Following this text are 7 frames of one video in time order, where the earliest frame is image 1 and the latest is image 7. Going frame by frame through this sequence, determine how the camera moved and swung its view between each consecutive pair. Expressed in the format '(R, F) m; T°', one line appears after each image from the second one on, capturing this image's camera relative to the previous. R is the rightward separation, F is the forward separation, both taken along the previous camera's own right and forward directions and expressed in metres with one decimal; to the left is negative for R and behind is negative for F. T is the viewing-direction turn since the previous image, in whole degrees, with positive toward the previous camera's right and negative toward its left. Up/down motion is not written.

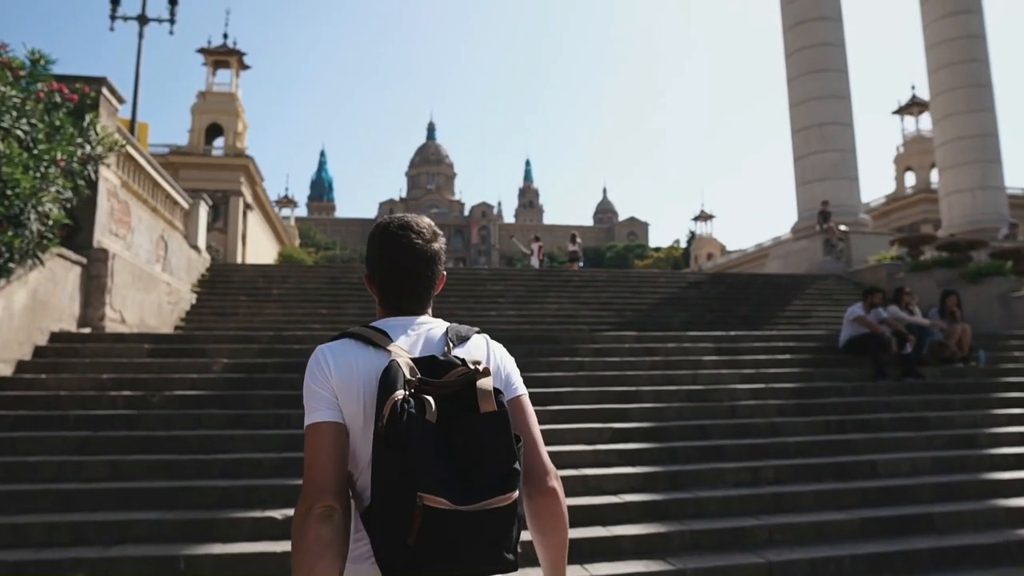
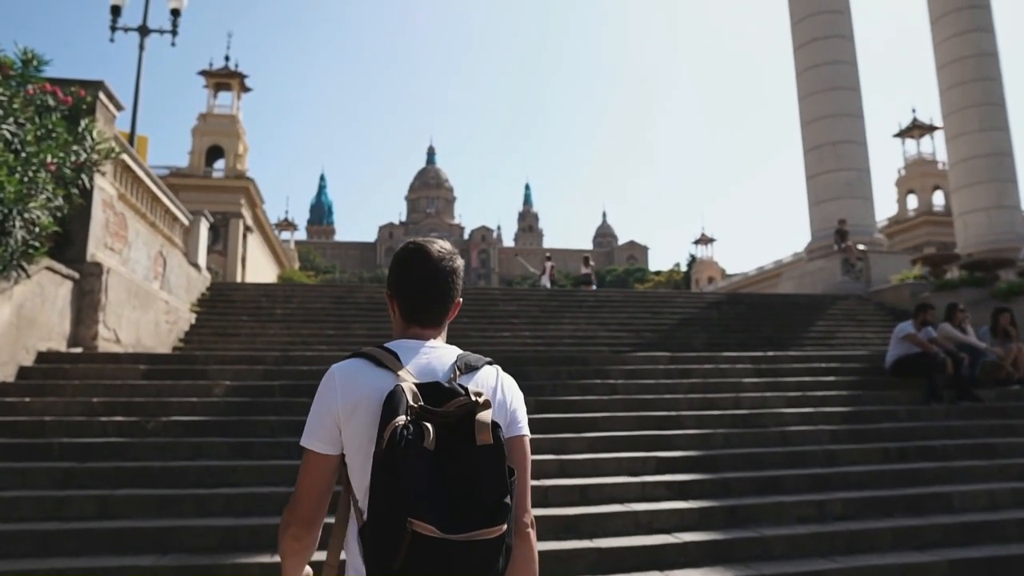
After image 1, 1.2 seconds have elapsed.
(-0.3, +0.7) m; 0°
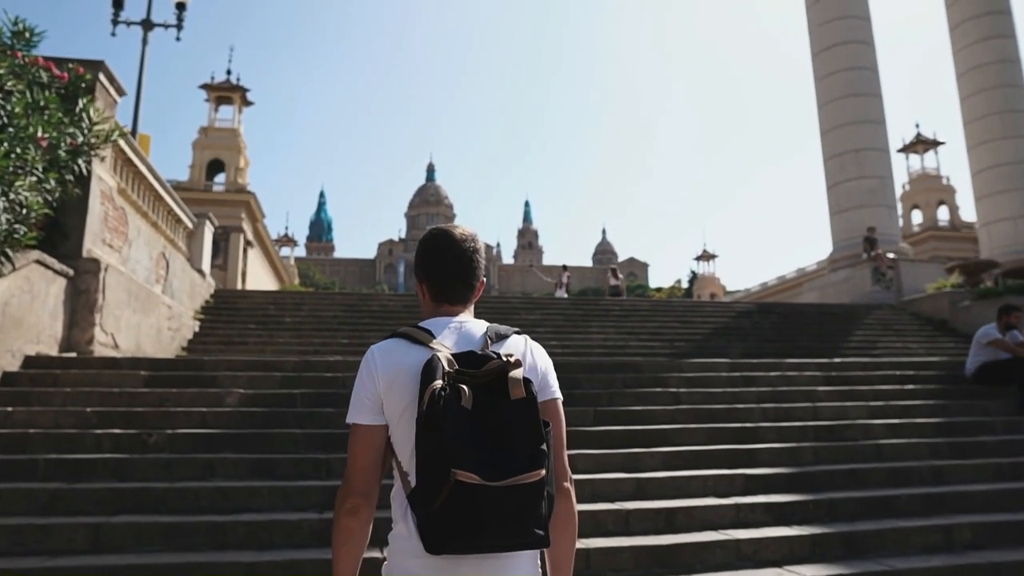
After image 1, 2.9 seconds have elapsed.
(-0.5, +0.9) m; 0°
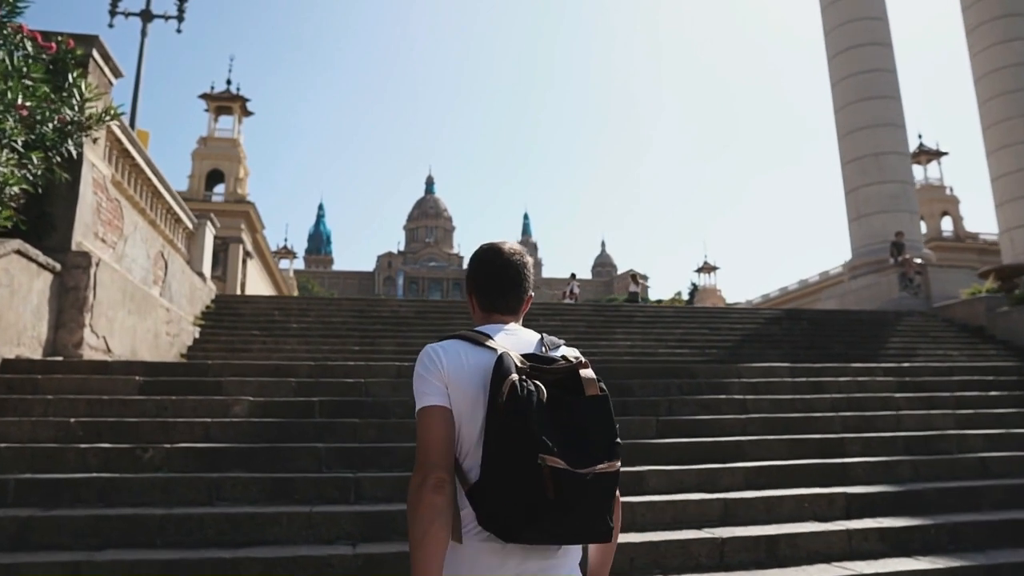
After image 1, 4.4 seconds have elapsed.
(-0.4, +0.8) m; 0°
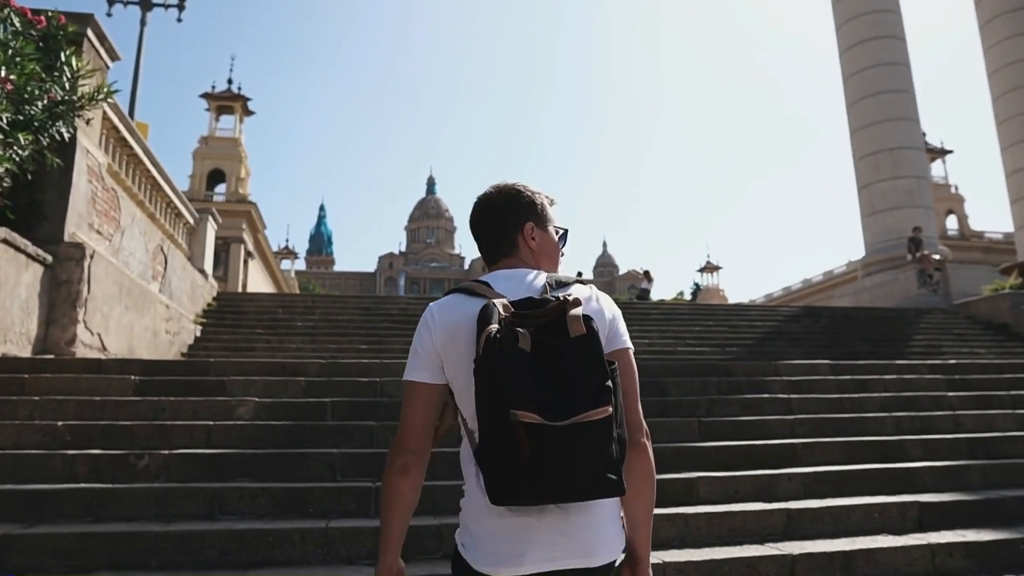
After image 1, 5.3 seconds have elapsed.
(-0.2, +0.5) m; 0°
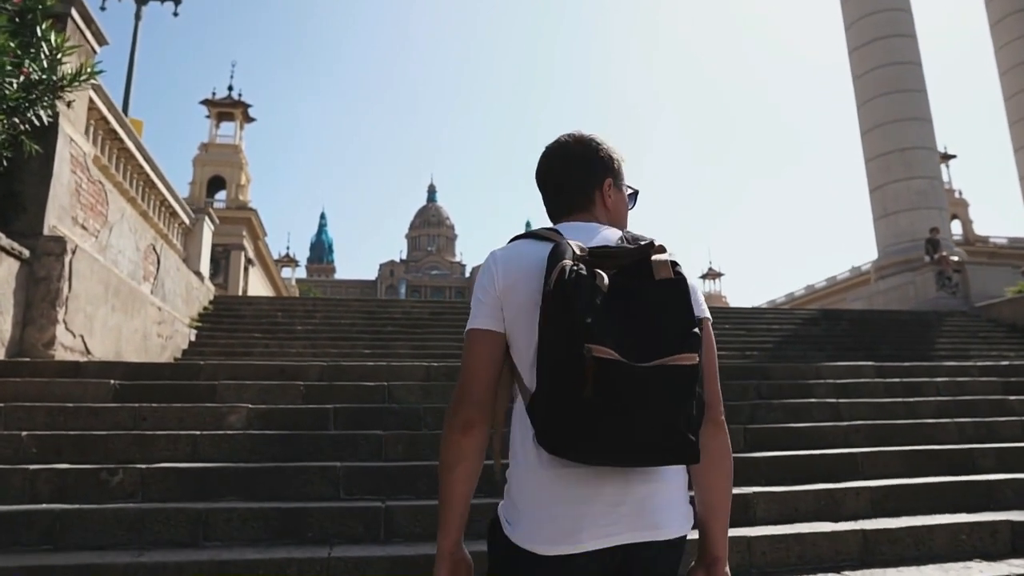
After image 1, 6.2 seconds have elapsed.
(-0.2, +0.5) m; 0°
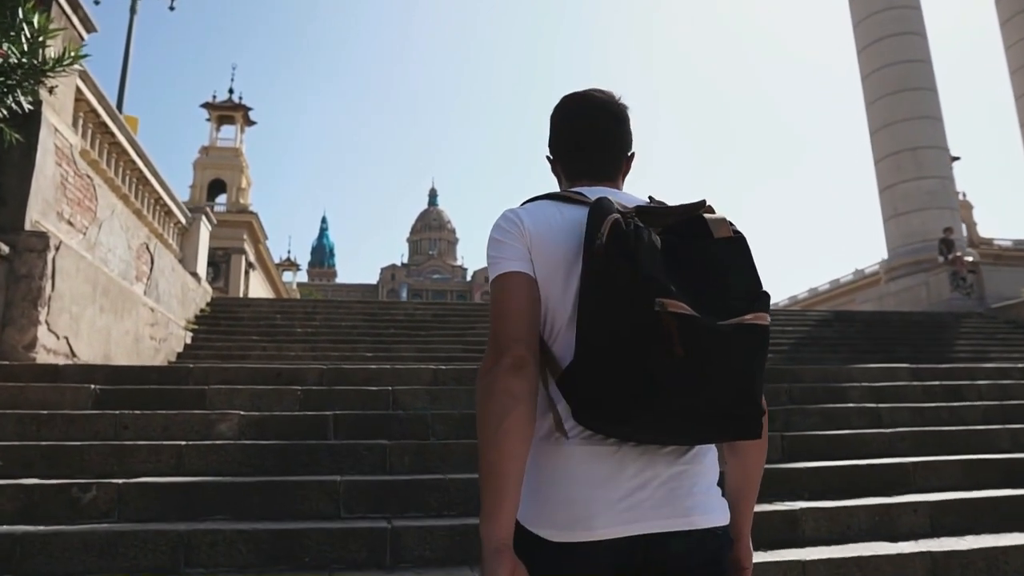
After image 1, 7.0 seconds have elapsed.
(-0.1, +0.4) m; 0°
